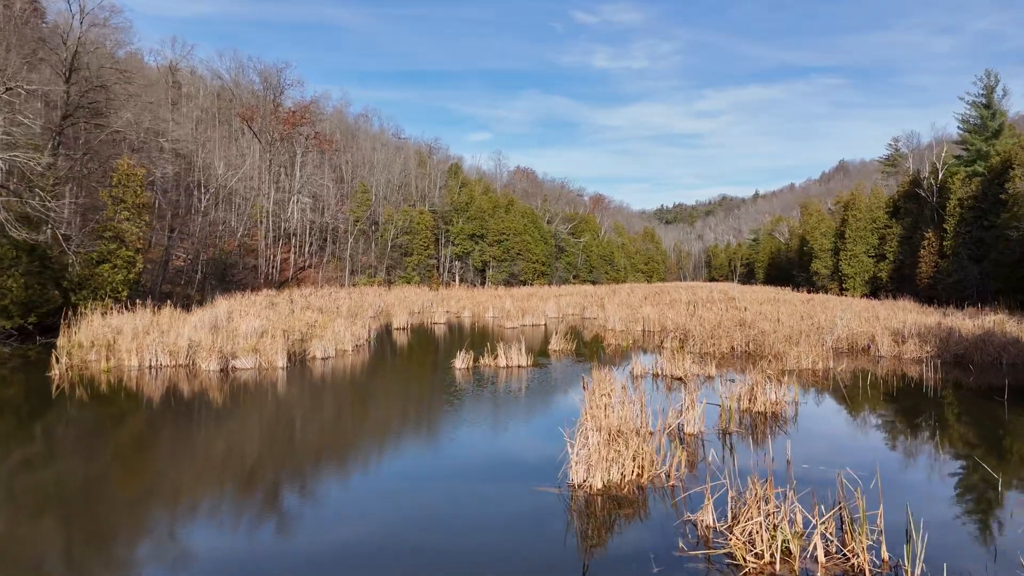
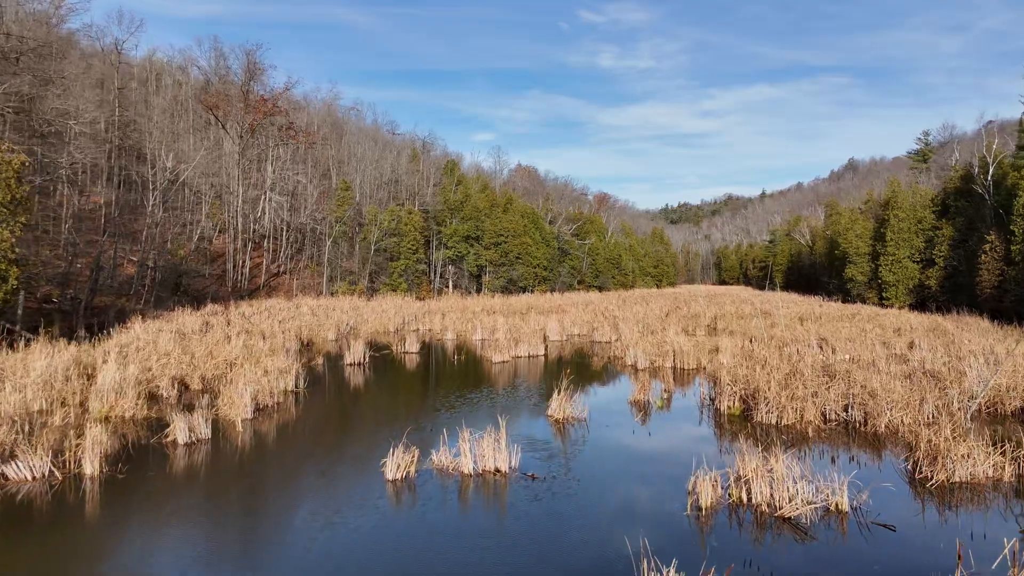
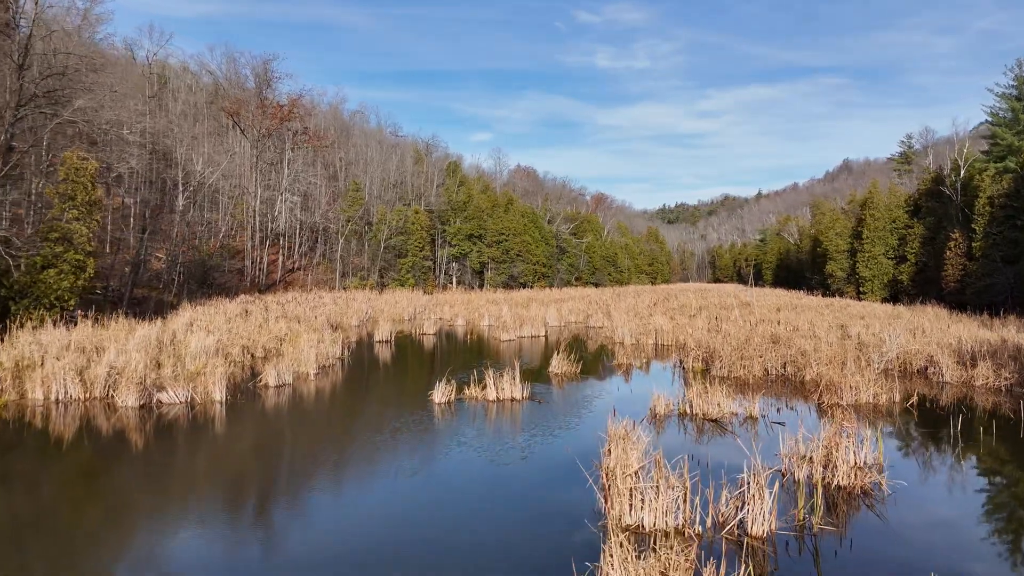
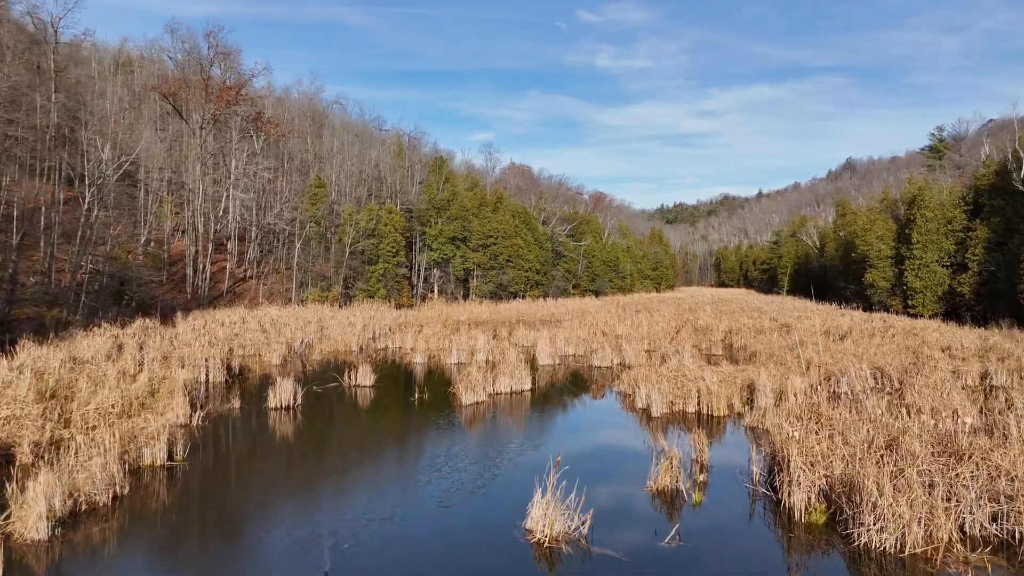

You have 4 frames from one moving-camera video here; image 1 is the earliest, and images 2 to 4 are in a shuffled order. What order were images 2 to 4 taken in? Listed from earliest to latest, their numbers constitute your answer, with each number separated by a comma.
3, 2, 4
